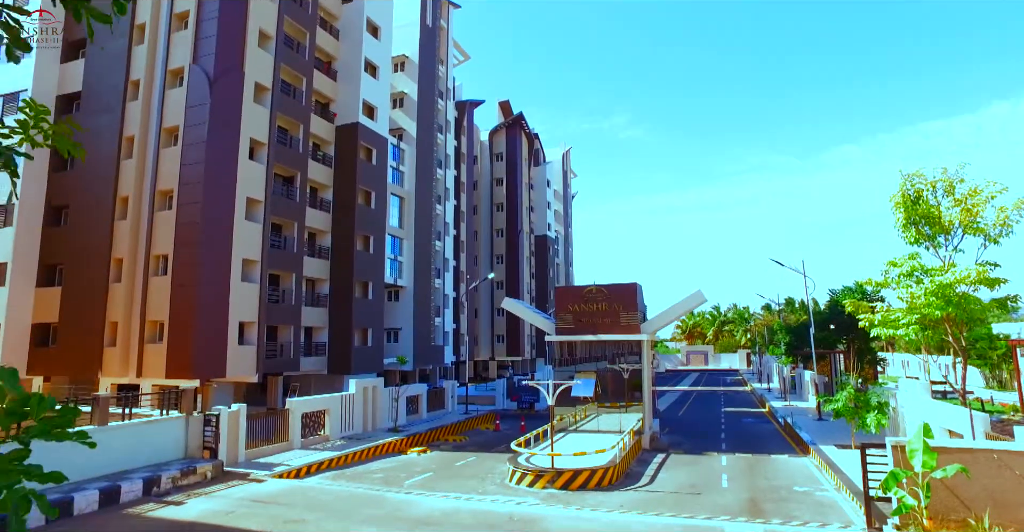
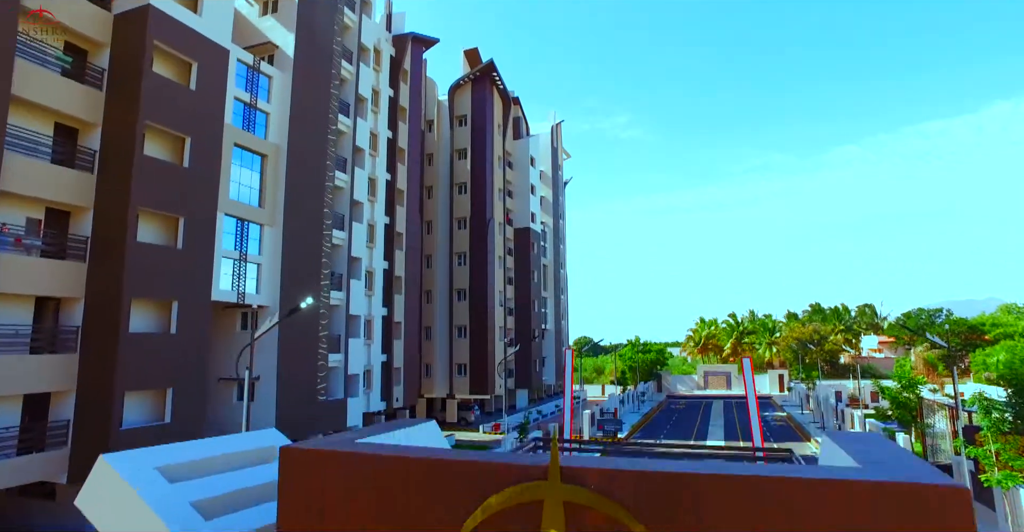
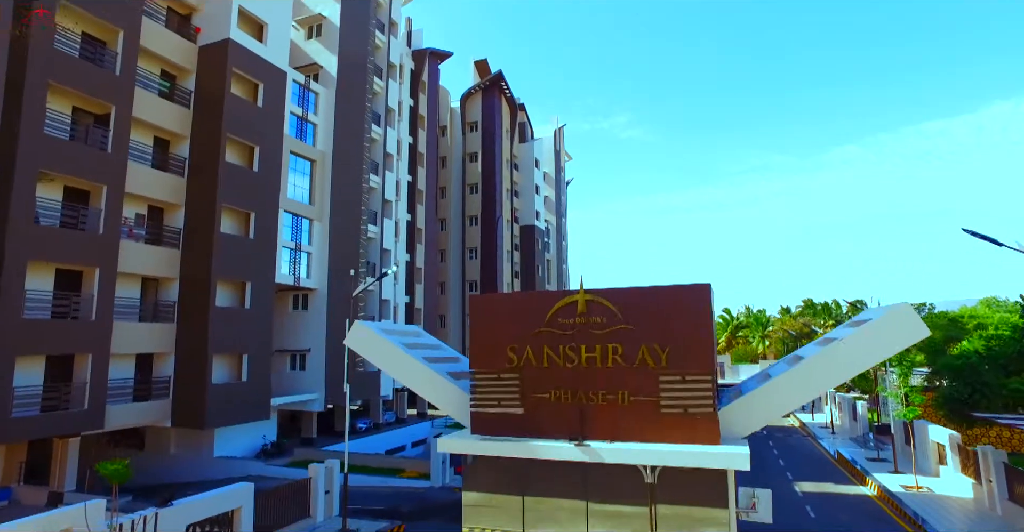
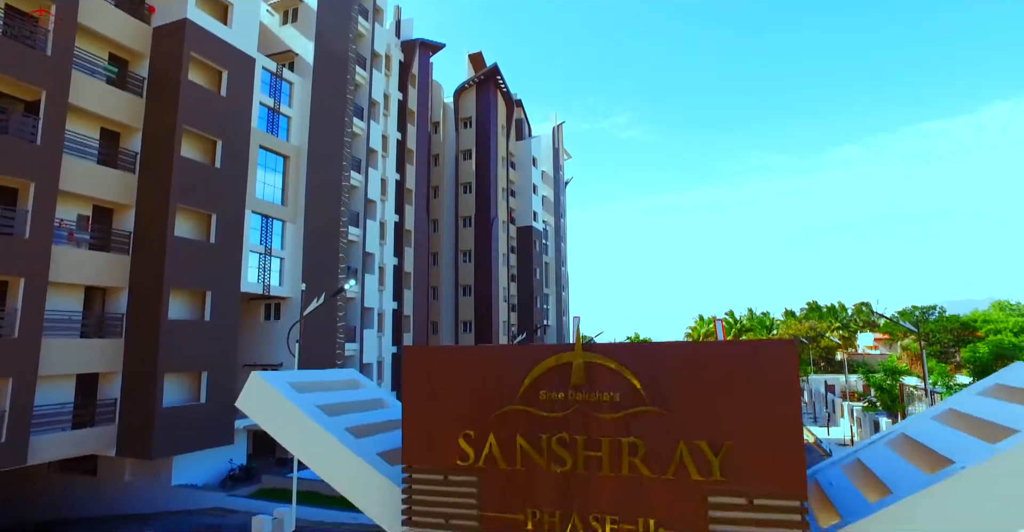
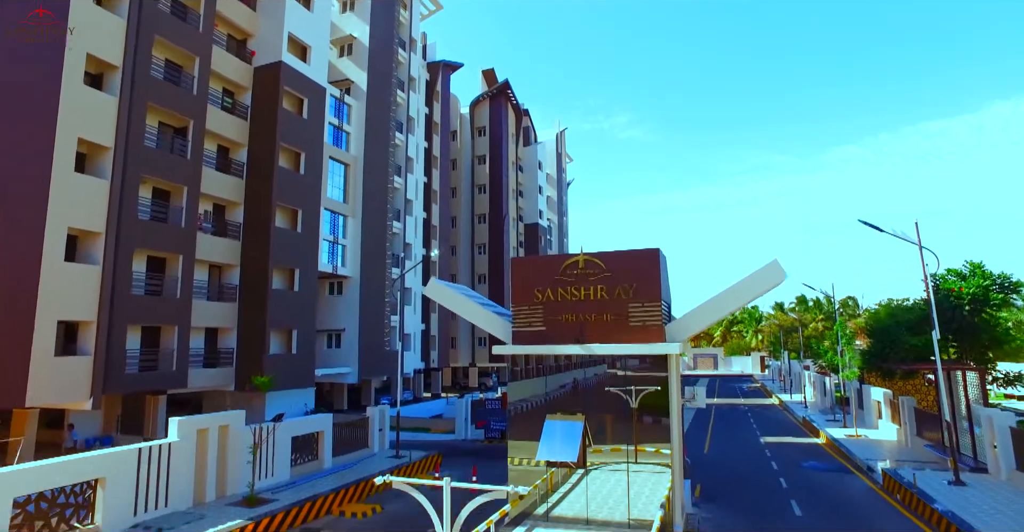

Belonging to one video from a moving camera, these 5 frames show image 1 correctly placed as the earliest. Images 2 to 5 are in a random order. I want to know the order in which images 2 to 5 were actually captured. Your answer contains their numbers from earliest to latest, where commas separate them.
5, 3, 4, 2
